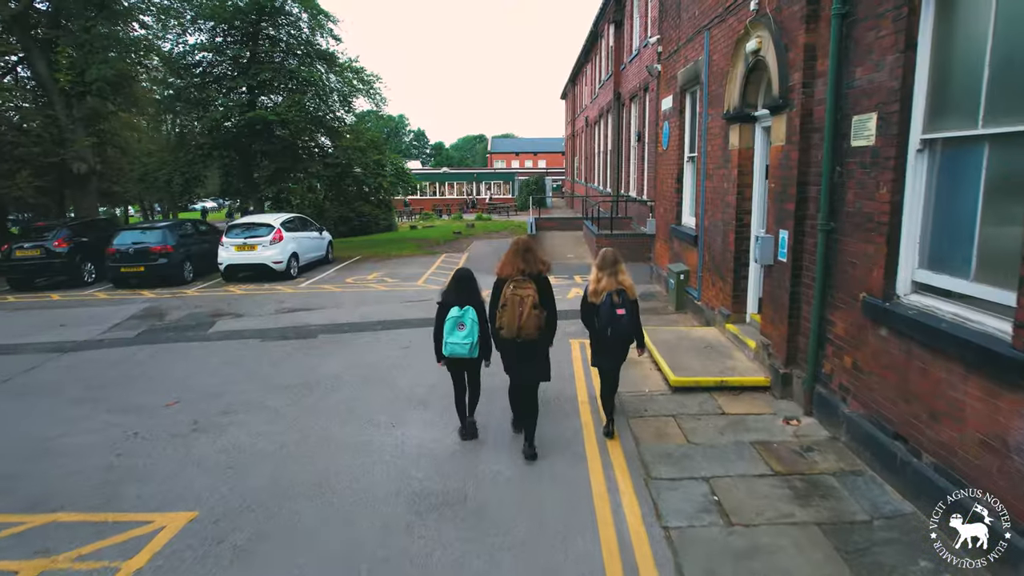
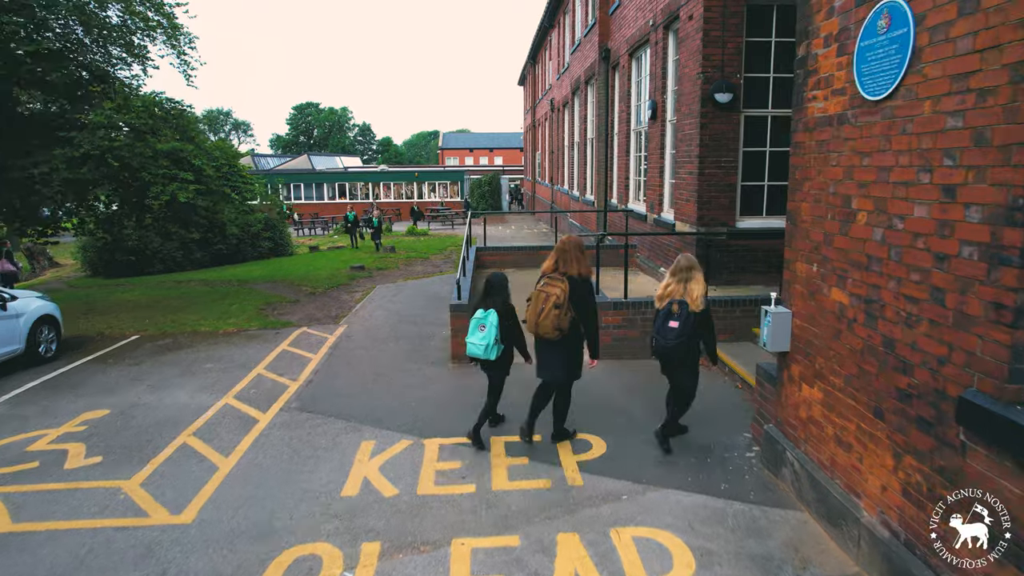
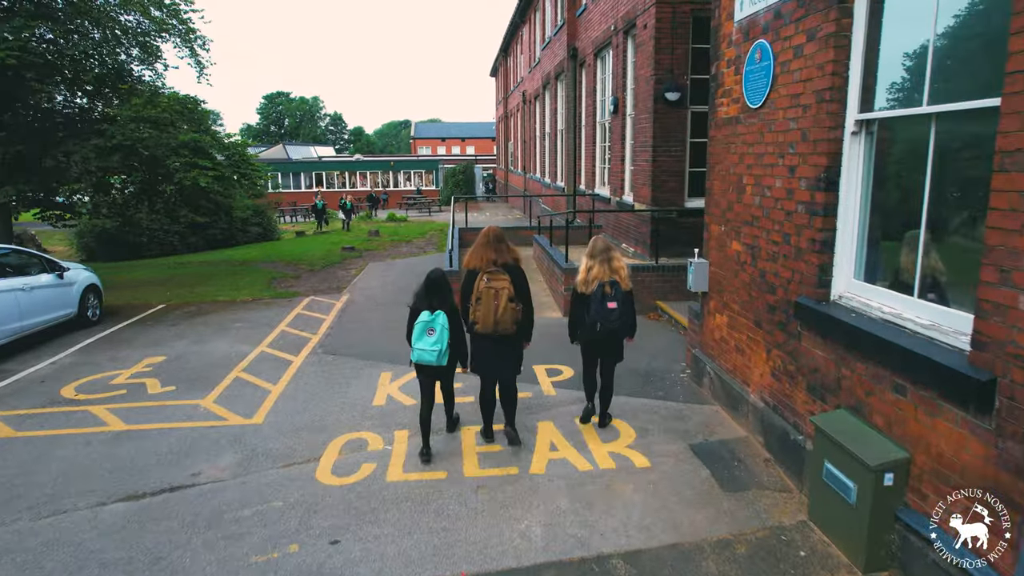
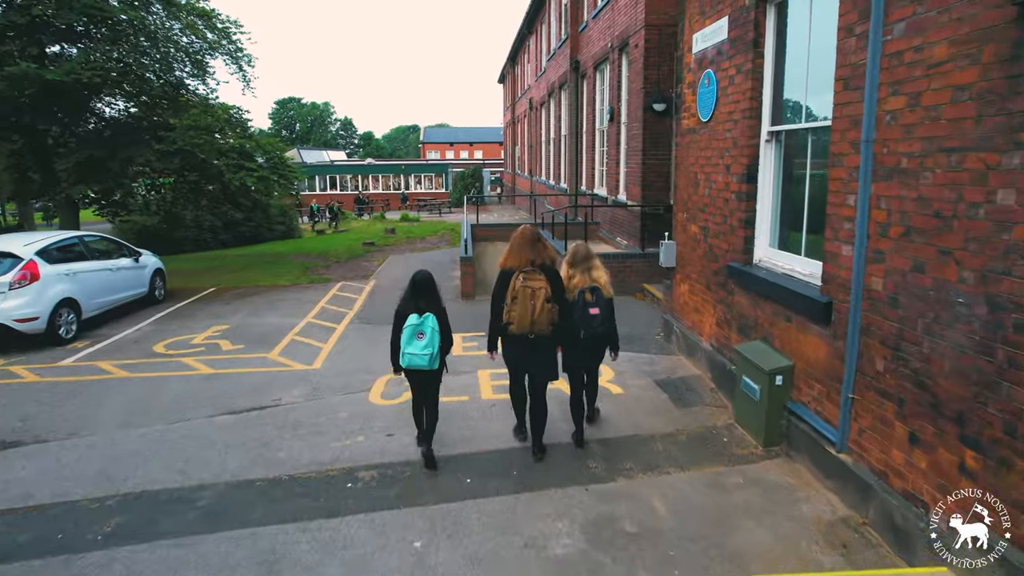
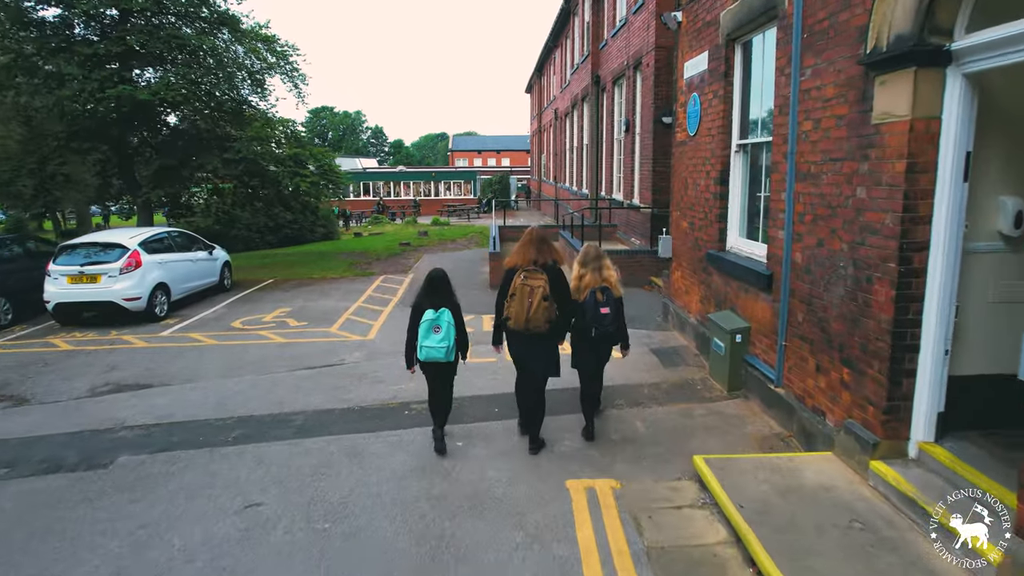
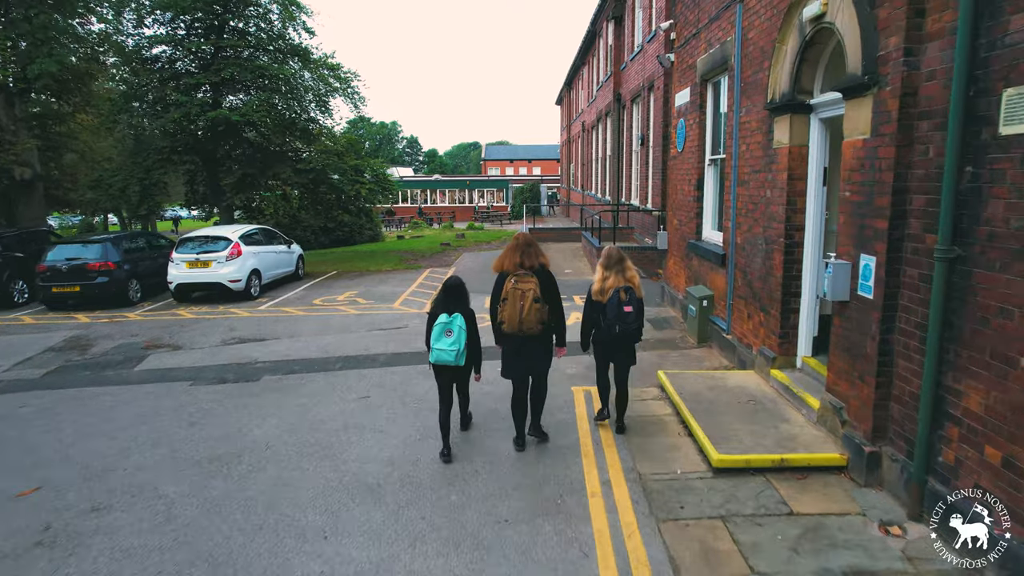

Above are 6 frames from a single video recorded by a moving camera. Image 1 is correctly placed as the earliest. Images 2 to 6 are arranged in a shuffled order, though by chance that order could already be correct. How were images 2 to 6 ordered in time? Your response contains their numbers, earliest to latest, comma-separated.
6, 5, 4, 3, 2
